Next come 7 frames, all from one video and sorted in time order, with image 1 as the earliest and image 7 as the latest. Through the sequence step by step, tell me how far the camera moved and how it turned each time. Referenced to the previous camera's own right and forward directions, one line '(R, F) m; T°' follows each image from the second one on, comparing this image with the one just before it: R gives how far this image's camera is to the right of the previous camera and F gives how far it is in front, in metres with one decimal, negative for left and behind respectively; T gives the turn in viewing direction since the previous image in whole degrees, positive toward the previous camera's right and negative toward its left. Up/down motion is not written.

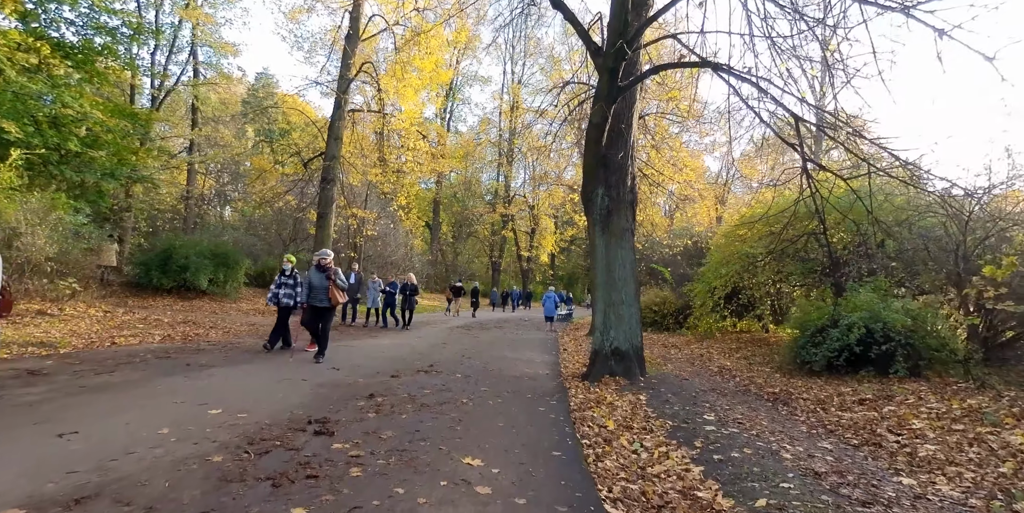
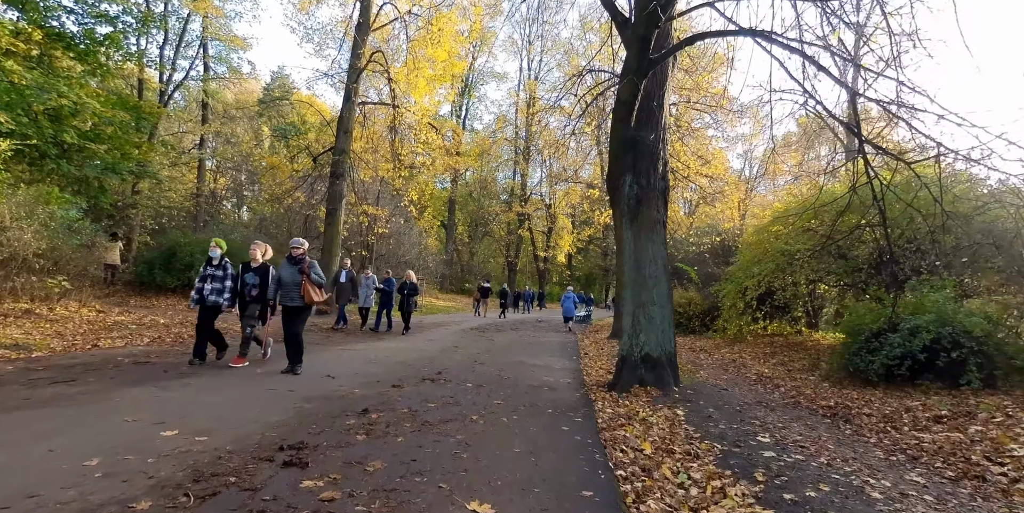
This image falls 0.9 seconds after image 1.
(0.0, +0.9) m; -2°
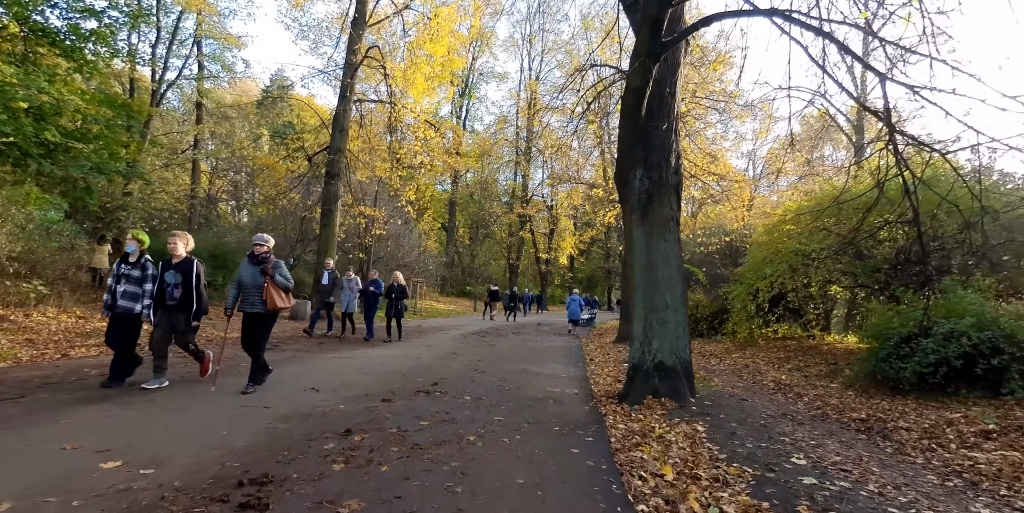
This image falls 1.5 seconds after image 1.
(0.0, +0.6) m; 0°
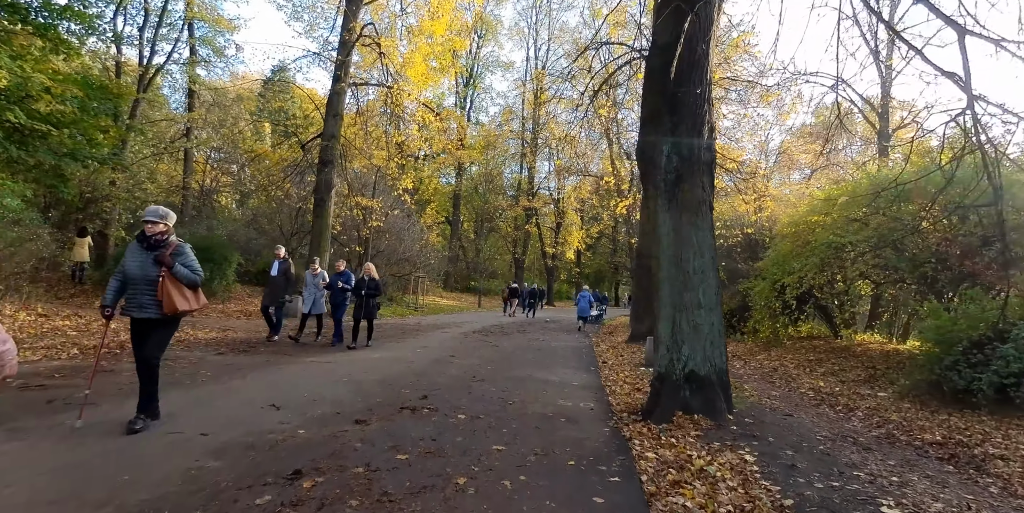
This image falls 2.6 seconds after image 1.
(0.0, +1.1) m; -1°
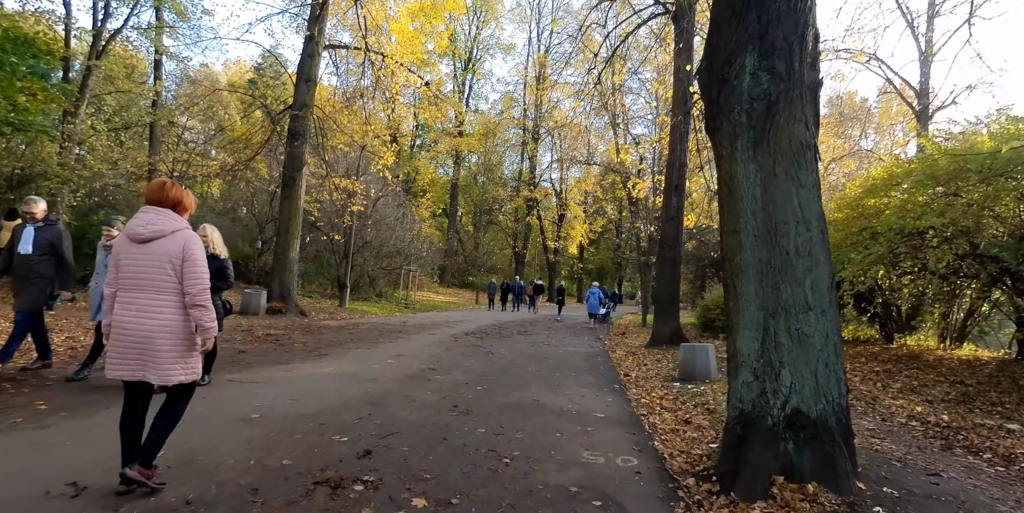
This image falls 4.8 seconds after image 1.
(0.0, +2.2) m; 0°
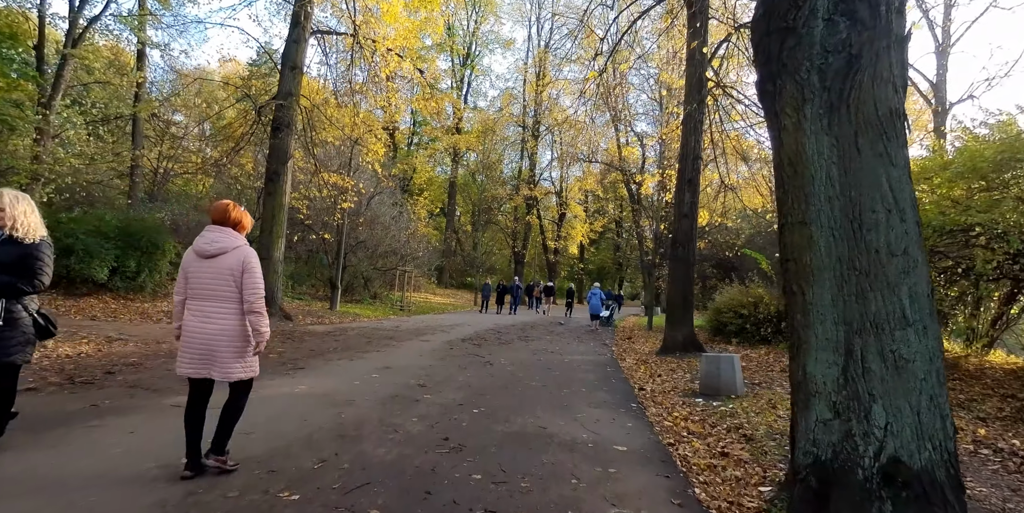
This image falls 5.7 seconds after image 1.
(0.0, +0.9) m; 0°
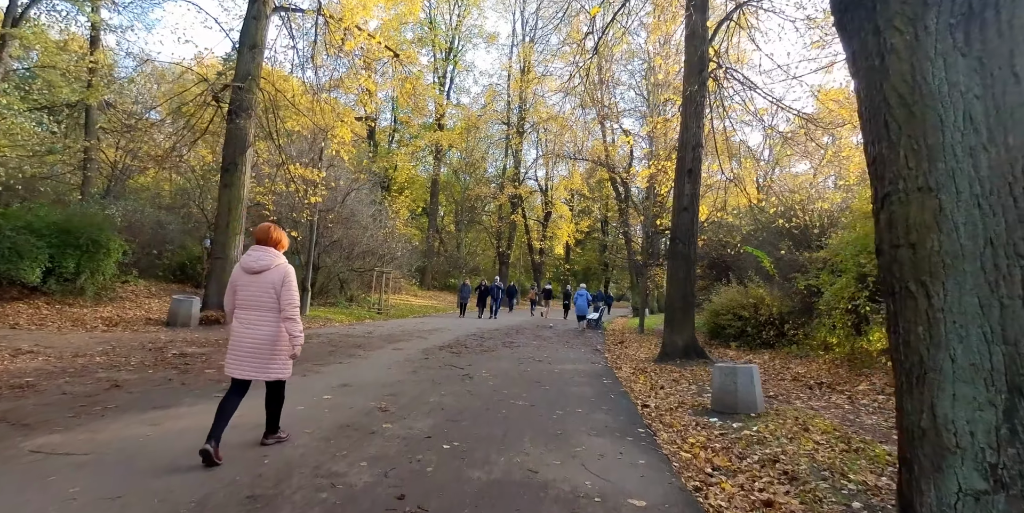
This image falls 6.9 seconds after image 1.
(0.0, +1.1) m; +2°
